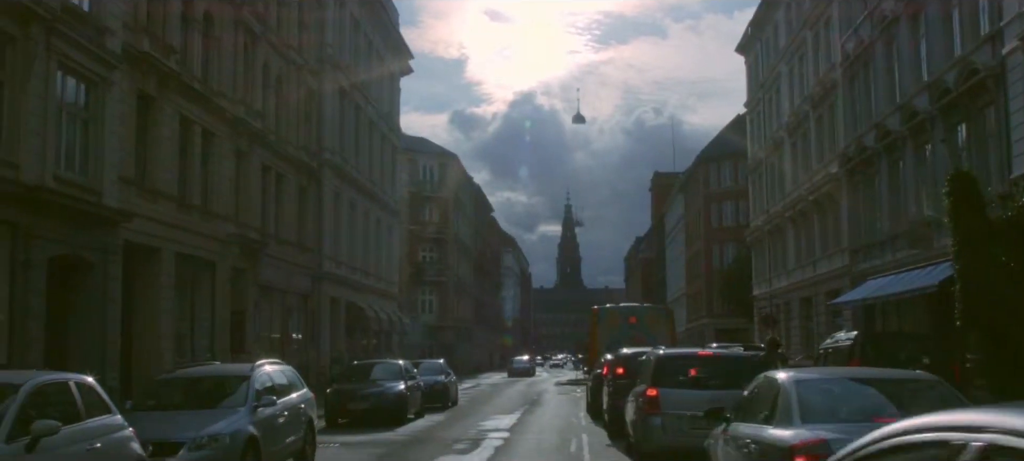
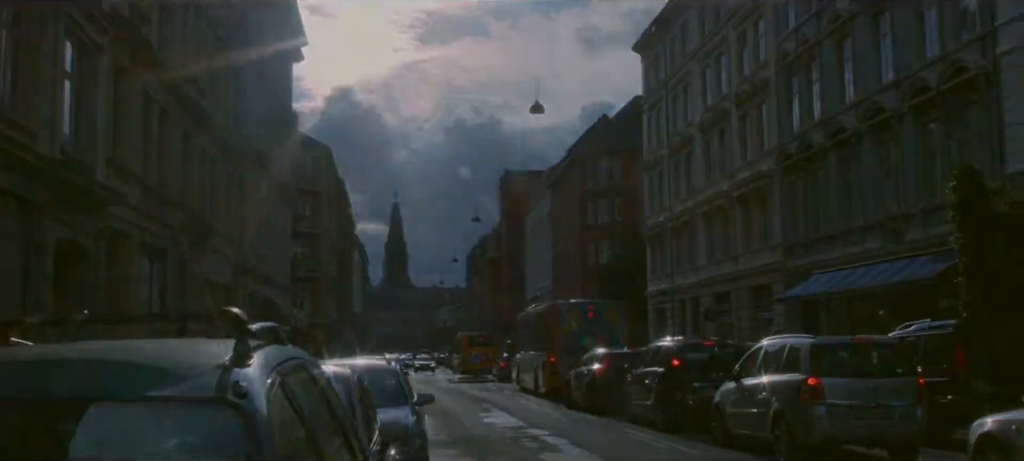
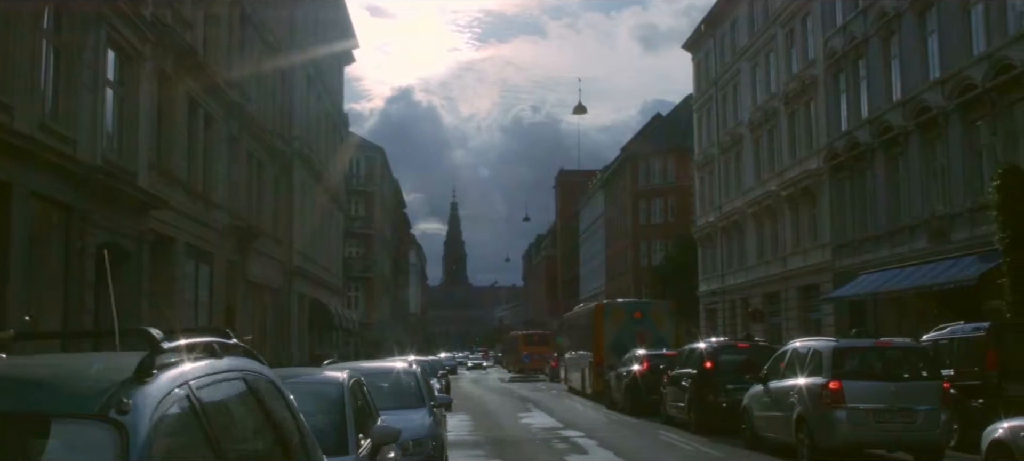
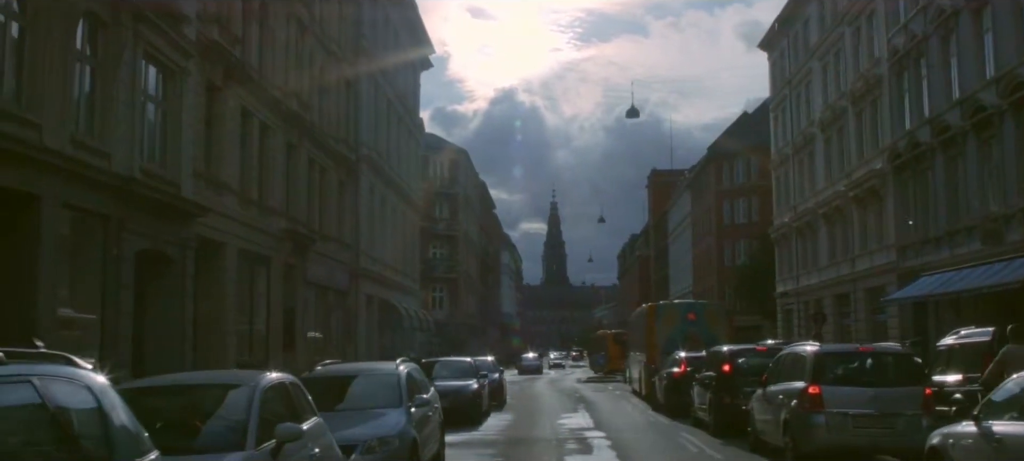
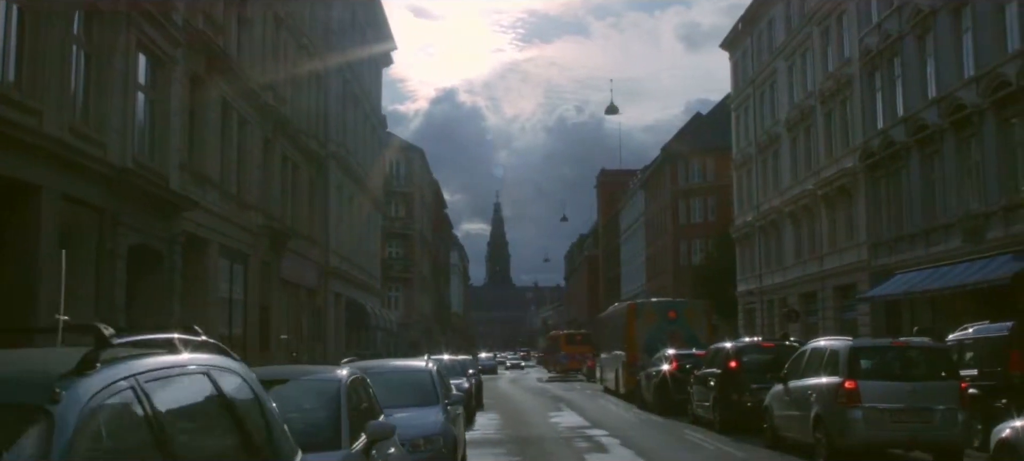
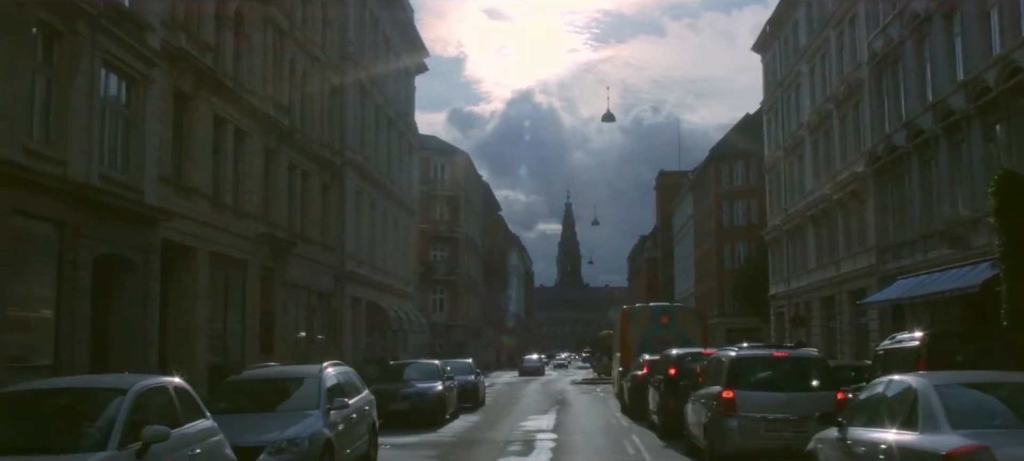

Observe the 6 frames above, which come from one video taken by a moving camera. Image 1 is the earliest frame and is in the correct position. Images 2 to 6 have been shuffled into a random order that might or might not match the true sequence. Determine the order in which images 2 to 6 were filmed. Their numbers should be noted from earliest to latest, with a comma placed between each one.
6, 4, 5, 3, 2
